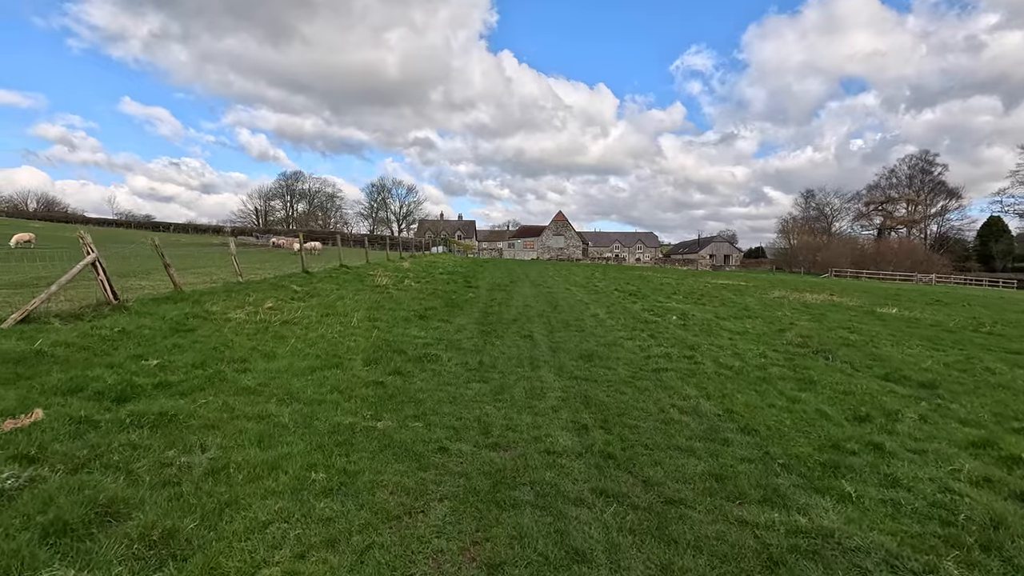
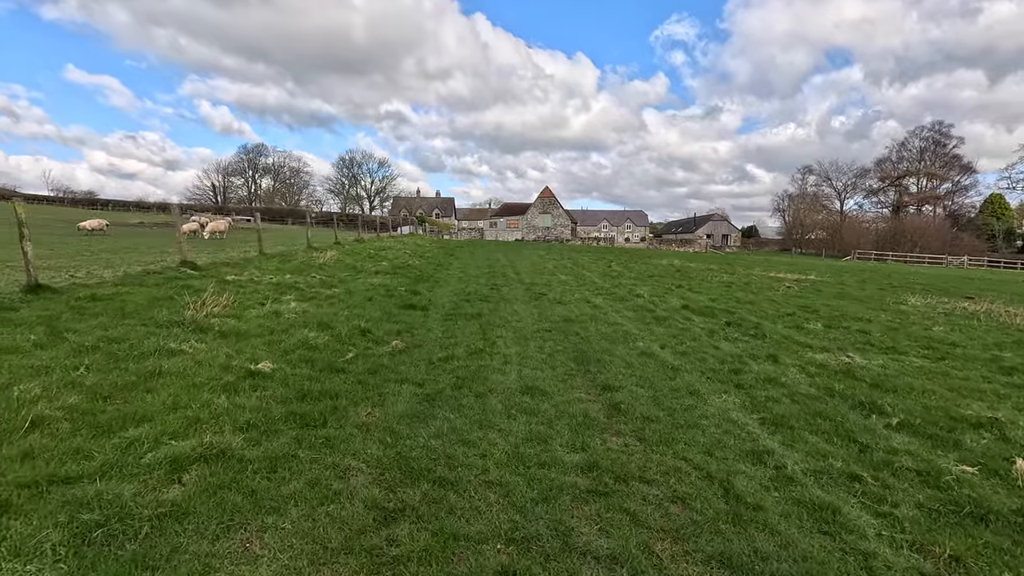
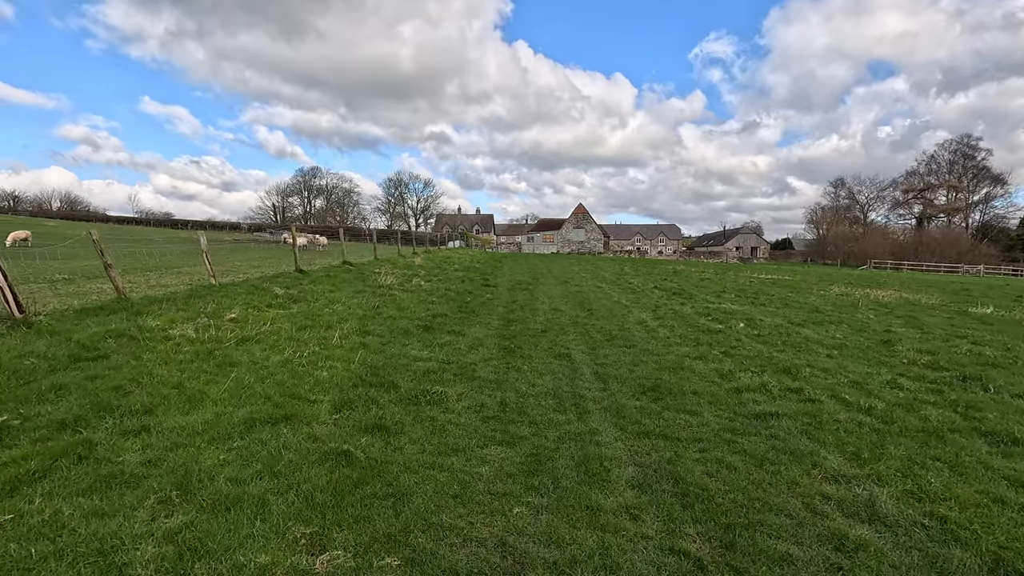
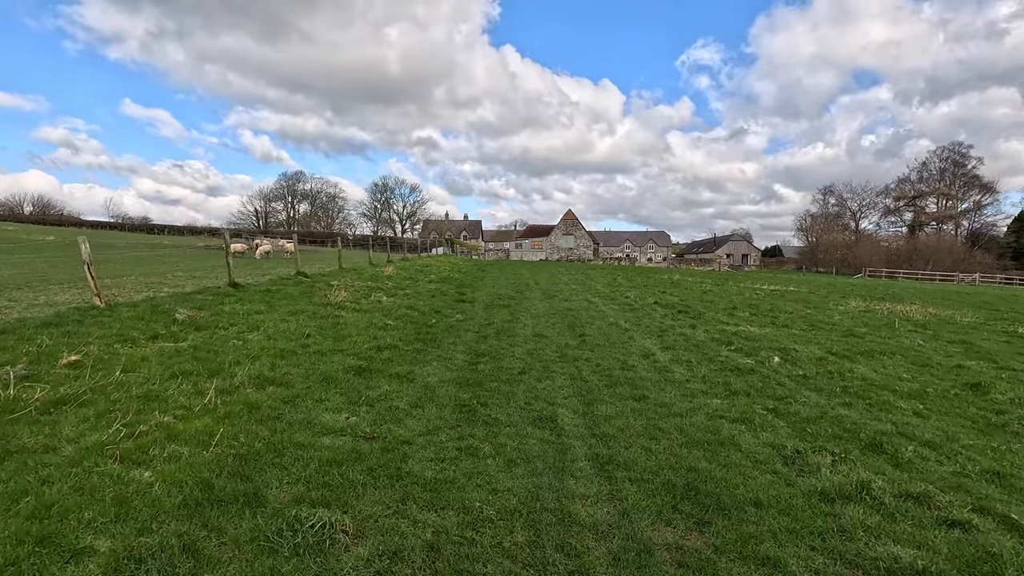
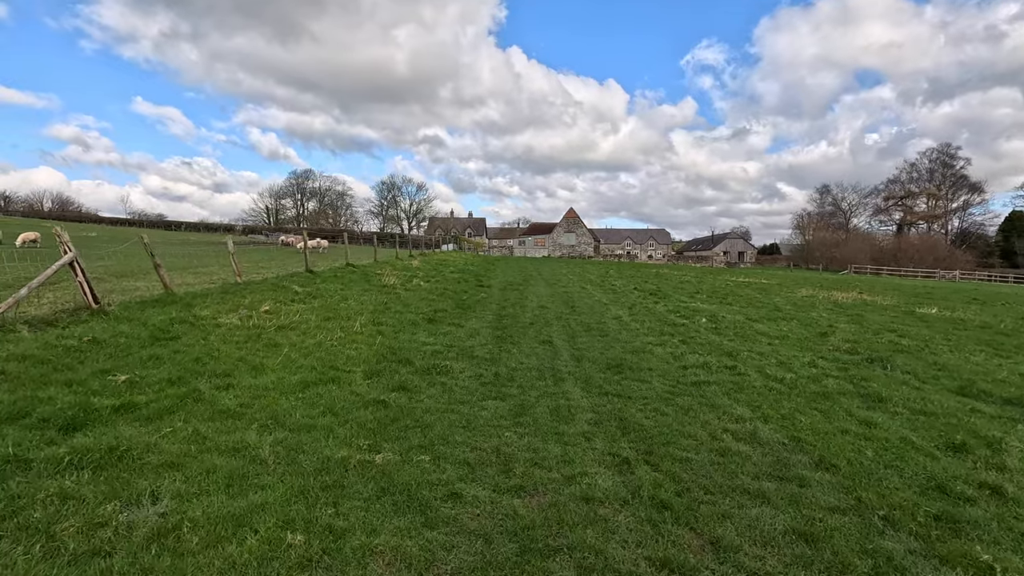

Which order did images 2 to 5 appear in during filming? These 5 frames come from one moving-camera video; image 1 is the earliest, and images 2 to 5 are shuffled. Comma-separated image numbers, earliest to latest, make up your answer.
5, 3, 4, 2
